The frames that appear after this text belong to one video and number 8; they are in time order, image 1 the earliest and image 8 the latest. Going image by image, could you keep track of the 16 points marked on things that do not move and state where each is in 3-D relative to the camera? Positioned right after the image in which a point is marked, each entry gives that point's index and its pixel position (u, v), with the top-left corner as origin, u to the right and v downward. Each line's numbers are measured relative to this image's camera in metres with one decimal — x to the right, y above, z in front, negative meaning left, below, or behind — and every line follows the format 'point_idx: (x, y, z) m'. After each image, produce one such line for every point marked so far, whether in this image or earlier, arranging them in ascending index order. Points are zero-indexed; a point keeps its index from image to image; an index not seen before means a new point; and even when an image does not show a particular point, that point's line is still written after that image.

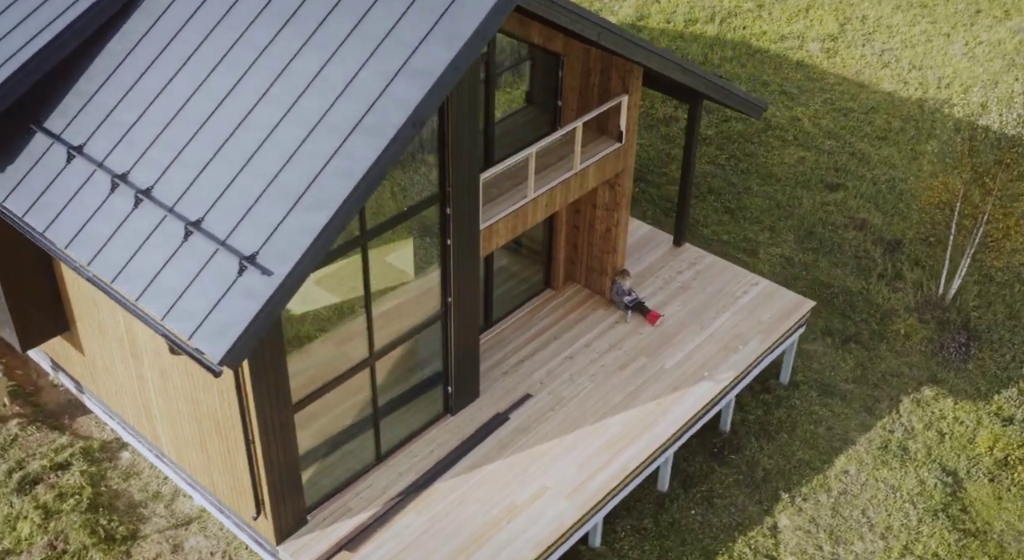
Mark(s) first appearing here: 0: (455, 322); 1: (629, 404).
0: (-0.8, -0.5, +13.4) m
1: (+1.6, -1.7, +14.5) m
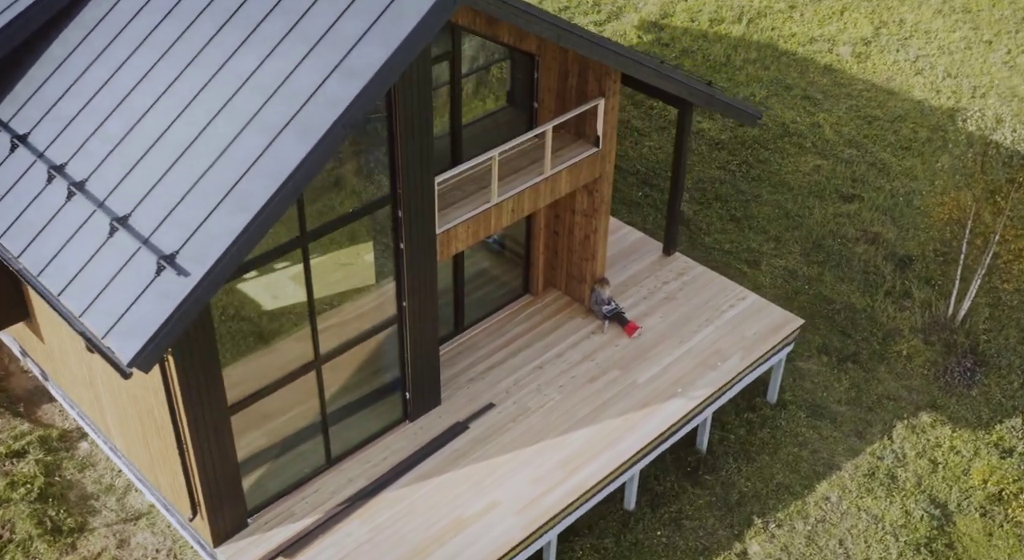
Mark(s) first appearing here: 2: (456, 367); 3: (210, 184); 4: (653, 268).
0: (-1.3, -0.6, +13.0) m
1: (+1.1, -1.9, +14.1) m
2: (-0.8, -1.2, +14.8) m
3: (-2.9, +0.9, +10.0) m
4: (+2.3, +0.2, +16.8) m
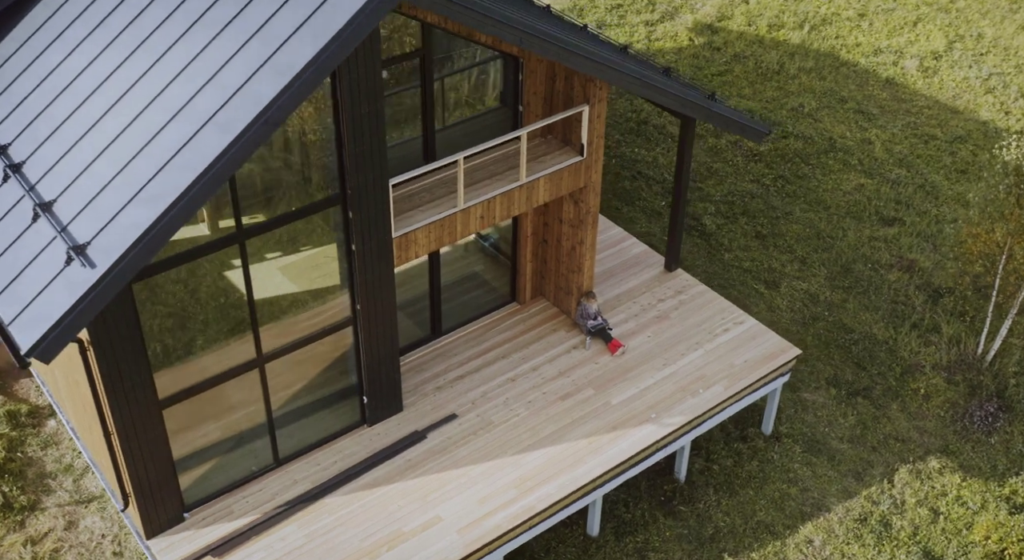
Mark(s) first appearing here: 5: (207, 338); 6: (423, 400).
0: (-1.8, -0.6, +12.6) m
1: (+0.6, -2.0, +13.5) m
2: (-1.2, -1.3, +14.4) m
3: (-3.5, +1.0, +9.7) m
4: (+2.2, 0.0, +16.1) m
5: (-3.4, -0.6, +11.6) m
6: (-1.2, -1.6, +14.0) m
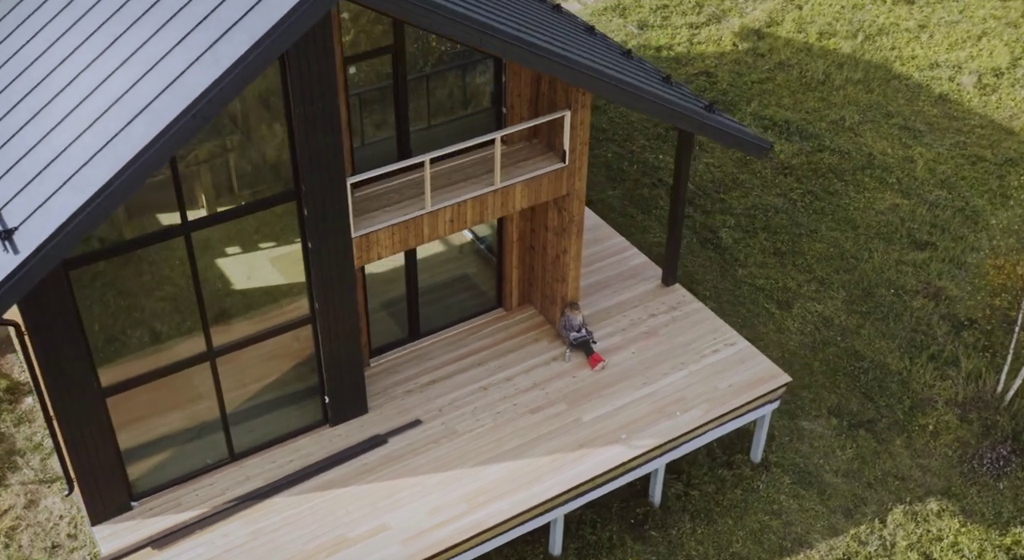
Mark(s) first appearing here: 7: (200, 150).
0: (-2.2, -0.6, +12.4) m
1: (+0.1, -2.2, +13.1) m
2: (-1.6, -1.3, +14.1) m
3: (-4.1, +1.1, +9.6) m
4: (+2.0, -0.2, +15.6) m
5: (-3.9, -0.5, +11.4) m
6: (-1.6, -1.6, +13.7) m
7: (-3.1, +1.3, +10.5) m
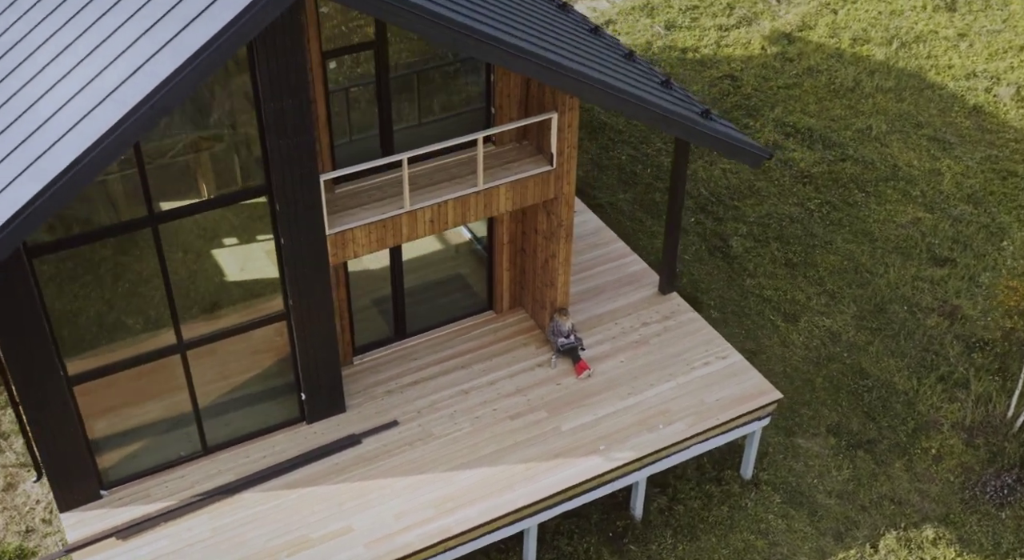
0: (-2.5, -0.6, +12.3) m
1: (-0.2, -2.2, +12.8) m
2: (-1.8, -1.3, +14.0) m
3: (-4.5, +1.2, +9.6) m
4: (+1.9, -0.4, +15.2) m
5: (-4.2, -0.4, +11.4) m
6: (-1.9, -1.6, +13.5) m
7: (-3.4, +1.4, +10.4) m
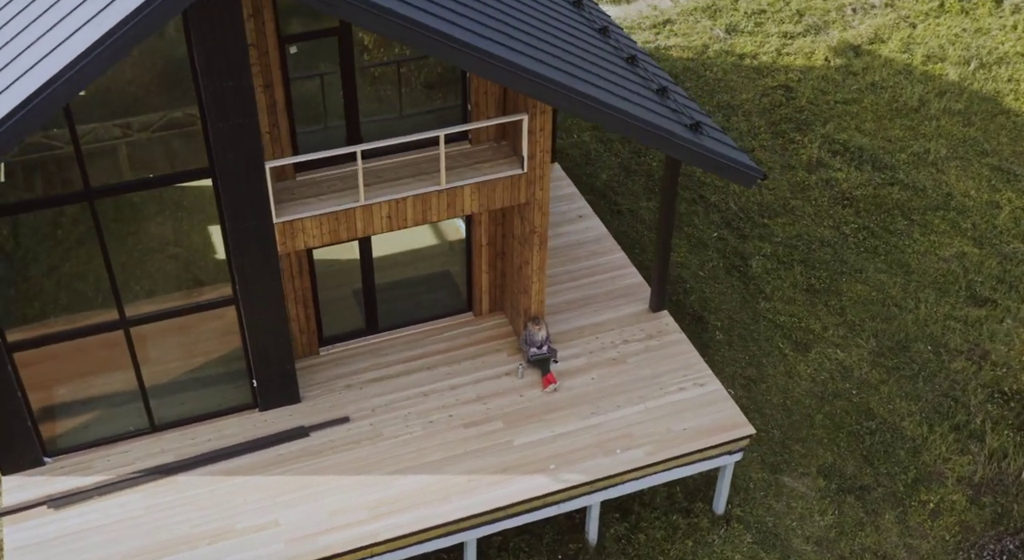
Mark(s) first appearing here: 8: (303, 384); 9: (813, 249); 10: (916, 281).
0: (-3.1, -0.4, +12.1) m
1: (-0.8, -2.2, +12.4) m
2: (-2.2, -1.2, +13.7) m
3: (-5.1, +1.5, +9.6) m
4: (+1.6, -0.6, +14.6) m
5: (-4.8, -0.1, +11.4) m
6: (-2.4, -1.5, +13.3) m
7: (-4.0, +1.6, +10.3) m
8: (-2.7, -1.3, +13.5) m
9: (+5.3, +0.5, +18.2) m
10: (+6.9, 0.0, +17.9) m
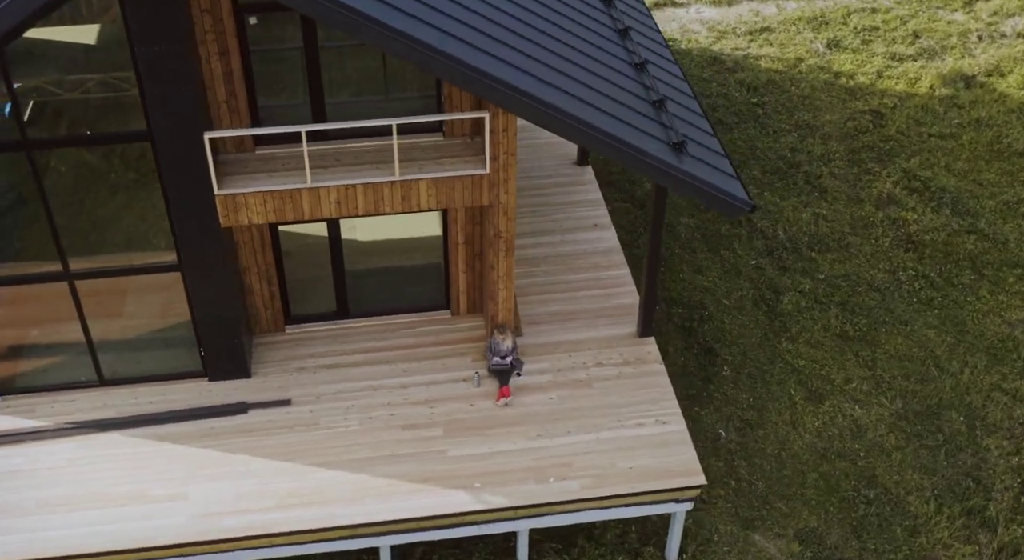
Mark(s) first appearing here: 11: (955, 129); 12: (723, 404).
0: (-3.7, 0.0, +12.0) m
1: (-1.7, -2.1, +12.0) m
2: (-2.7, -0.9, +13.4) m
3: (-5.8, +2.1, +9.8) m
4: (+1.3, -0.8, +13.7) m
5: (-5.5, +0.5, +11.5) m
6: (-2.9, -1.2, +13.1) m
7: (-4.6, +2.1, +10.3) m
8: (-3.2, -1.0, +13.3) m
9: (+5.5, -0.2, +16.7) m
10: (+7.1, -1.0, +16.2) m
11: (+8.5, +2.9, +20.0) m
12: (+3.0, -1.8, +14.9) m
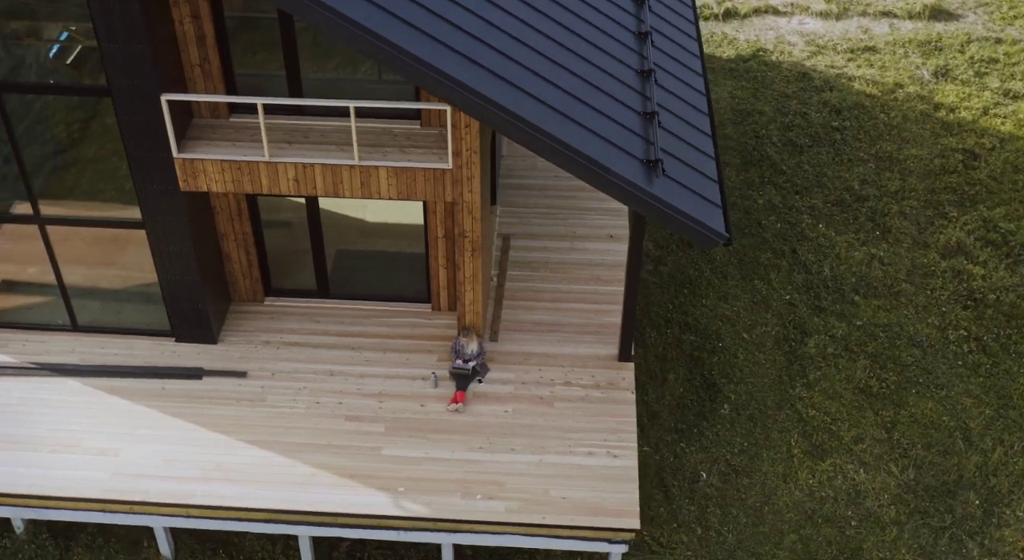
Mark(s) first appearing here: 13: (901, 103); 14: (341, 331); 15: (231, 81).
0: (-4.1, +0.4, +11.9) m
1: (-2.4, -1.9, +11.7) m
2: (-3.0, -0.5, +13.3) m
3: (-6.2, +2.8, +10.0) m
4: (+0.9, -1.0, +12.9) m
5: (-5.8, +1.2, +11.8) m
6: (-3.4, -0.8, +12.9) m
7: (-5.0, +2.6, +10.4) m
8: (-3.6, -0.6, +13.2) m
9: (+5.6, -1.0, +15.3) m
10: (+6.9, -1.9, +14.6) m
11: (+9.4, +1.7, +18.0) m
12: (+2.7, -2.2, +13.9) m
13: (+7.2, +3.3, +19.4) m
14: (-2.2, -0.6, +13.2) m
15: (-3.1, +2.2, +11.5) m
